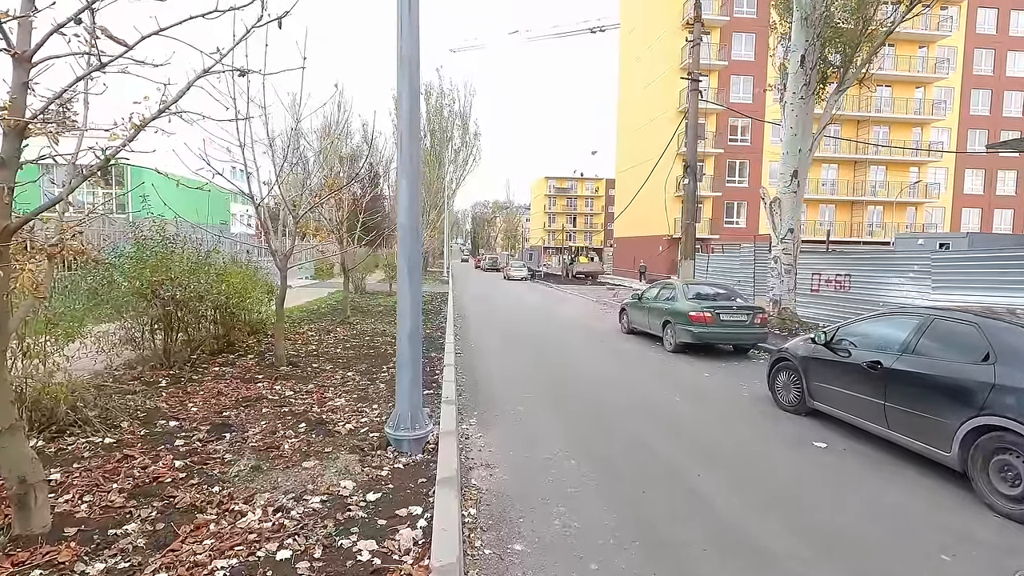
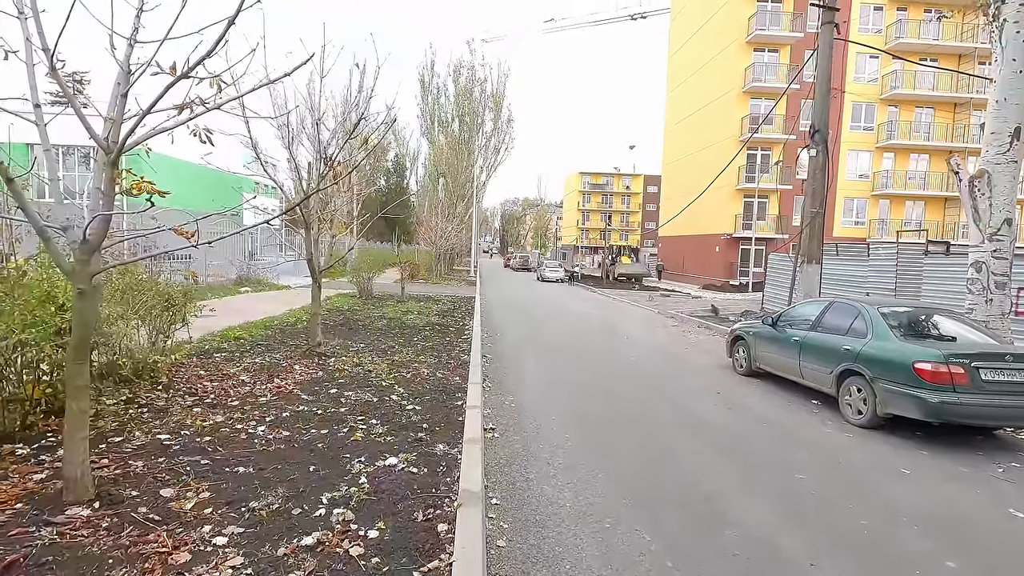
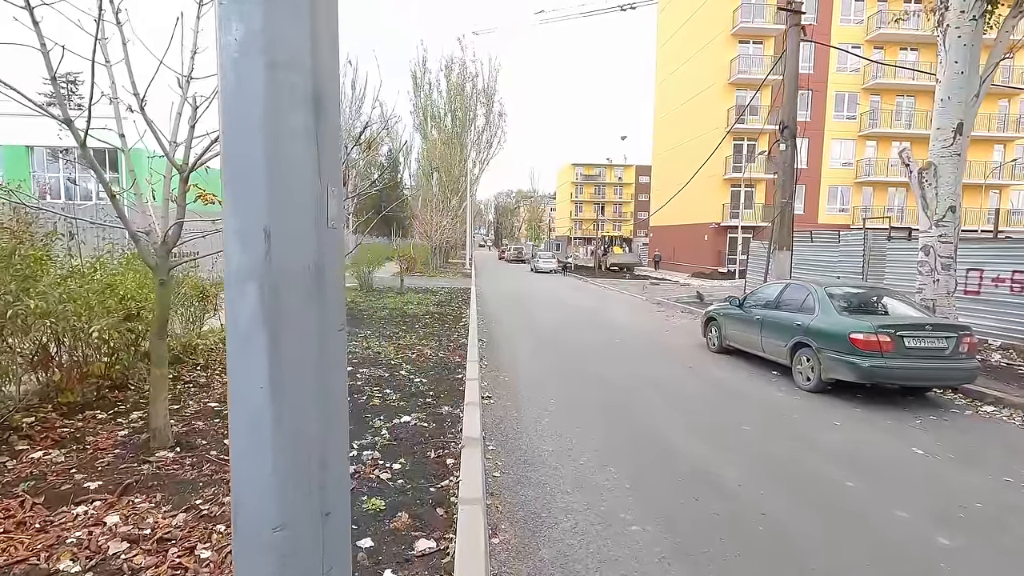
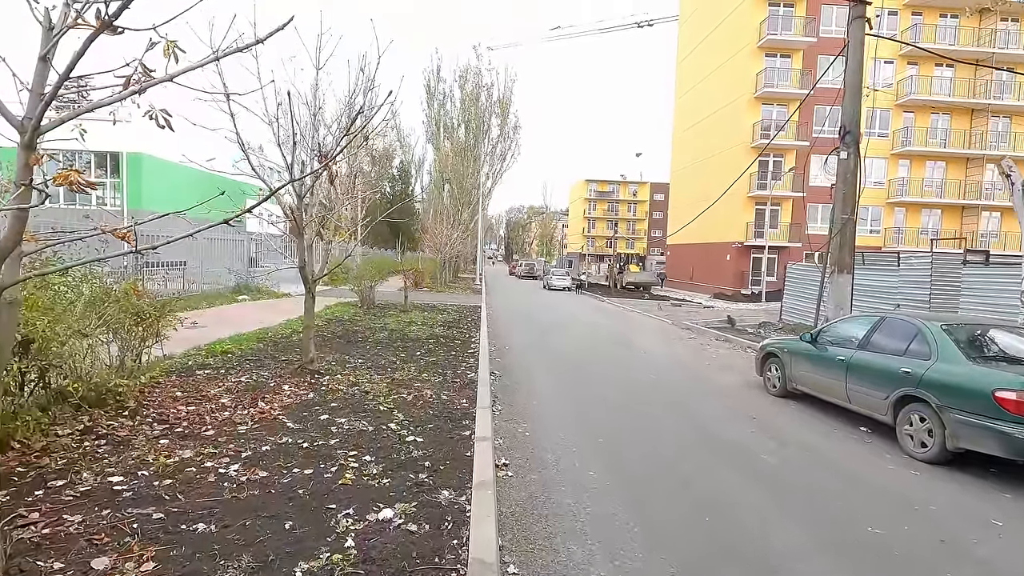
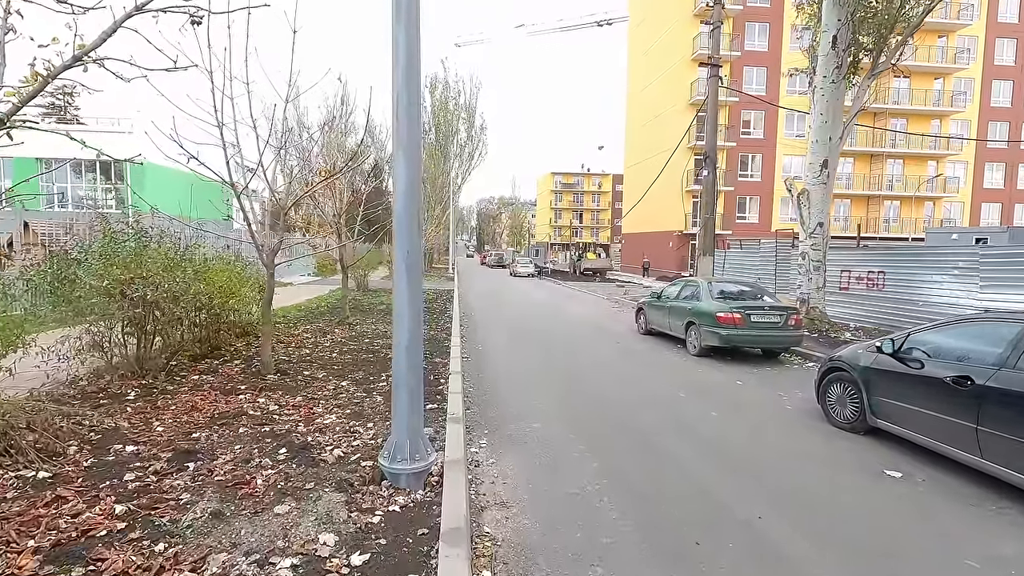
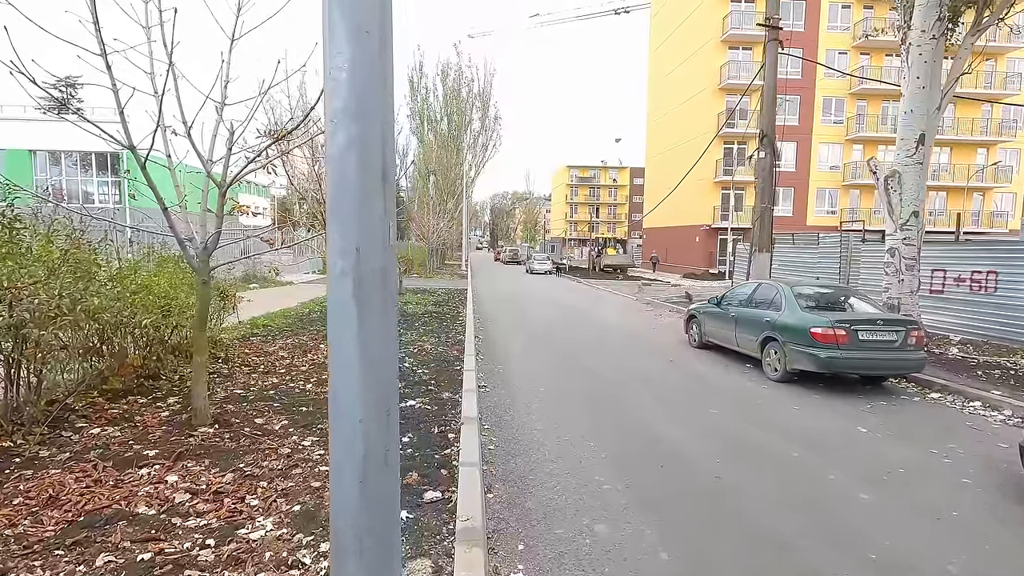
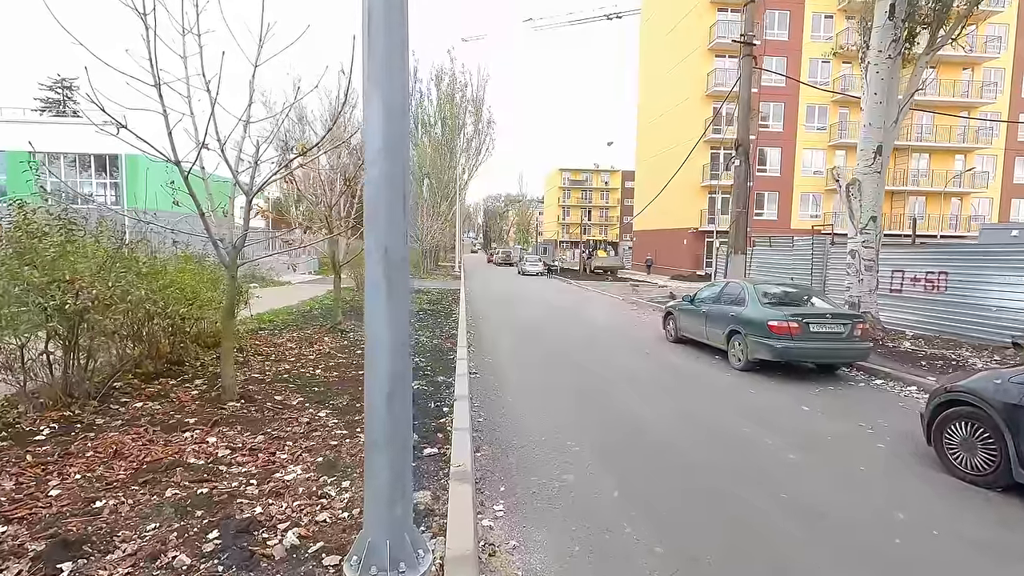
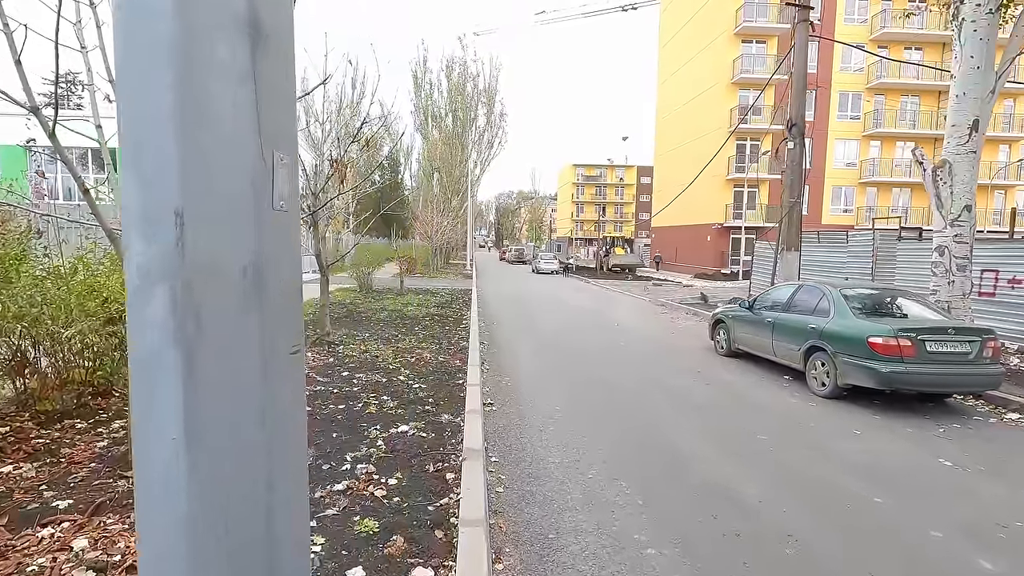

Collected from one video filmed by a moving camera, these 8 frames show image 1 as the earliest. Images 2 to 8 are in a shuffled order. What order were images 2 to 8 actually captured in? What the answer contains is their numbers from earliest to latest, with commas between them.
5, 7, 6, 3, 8, 2, 4
